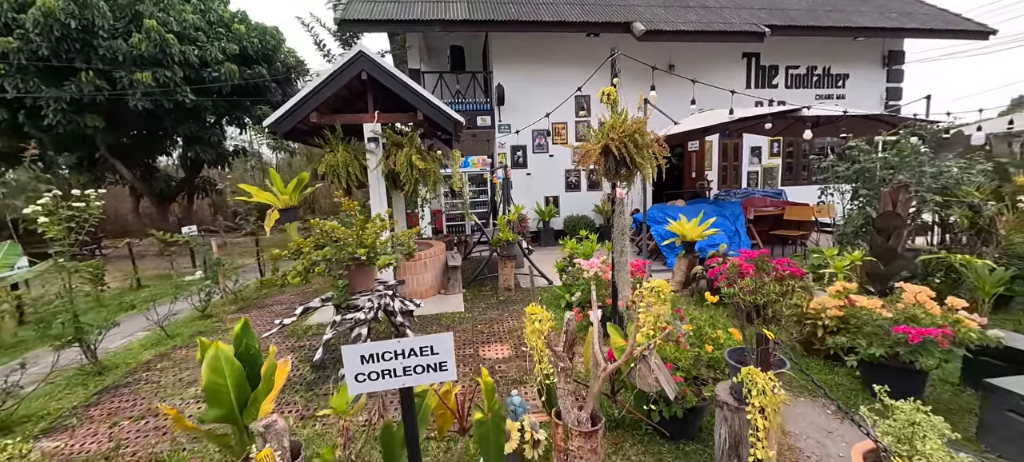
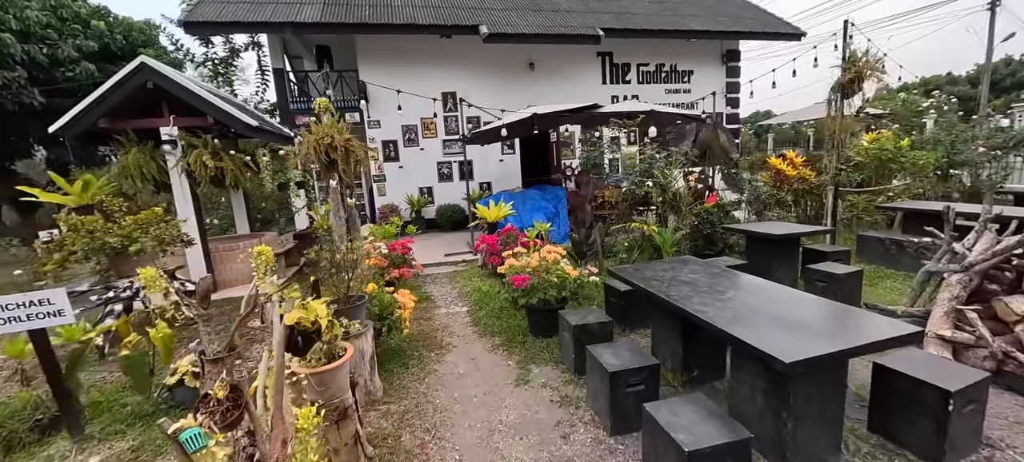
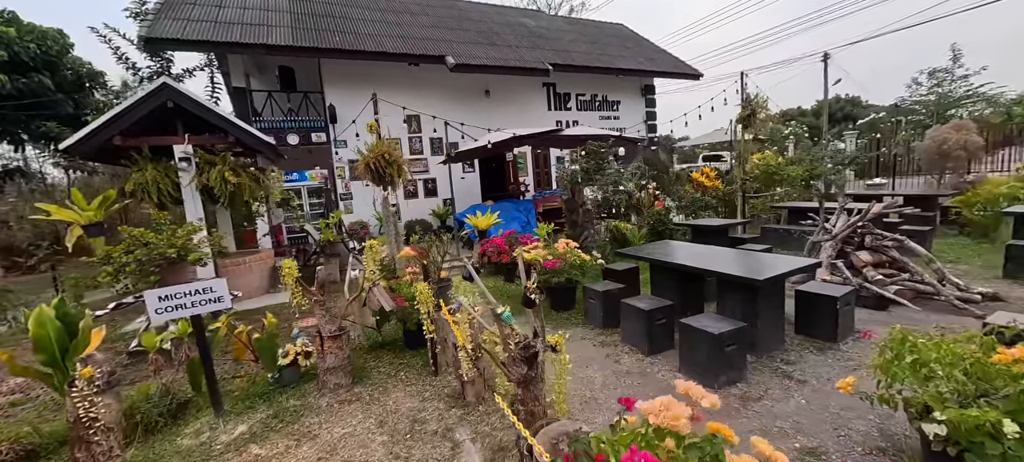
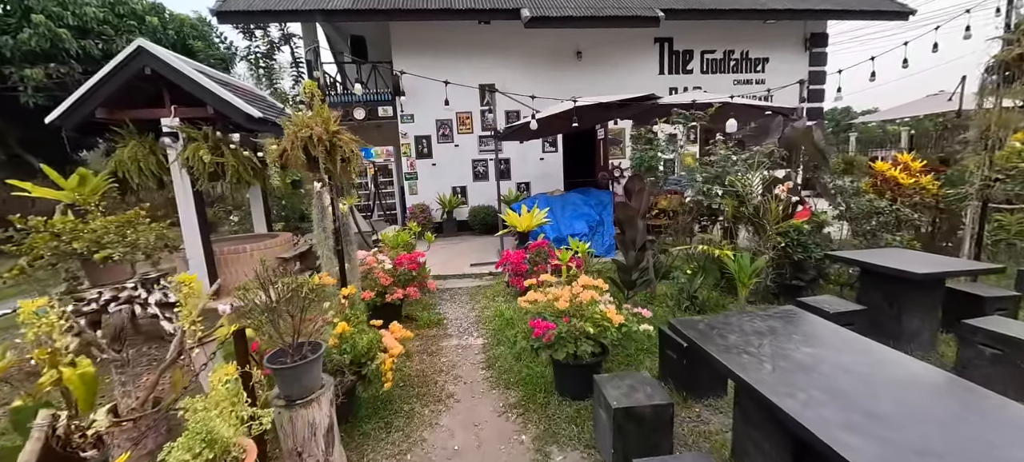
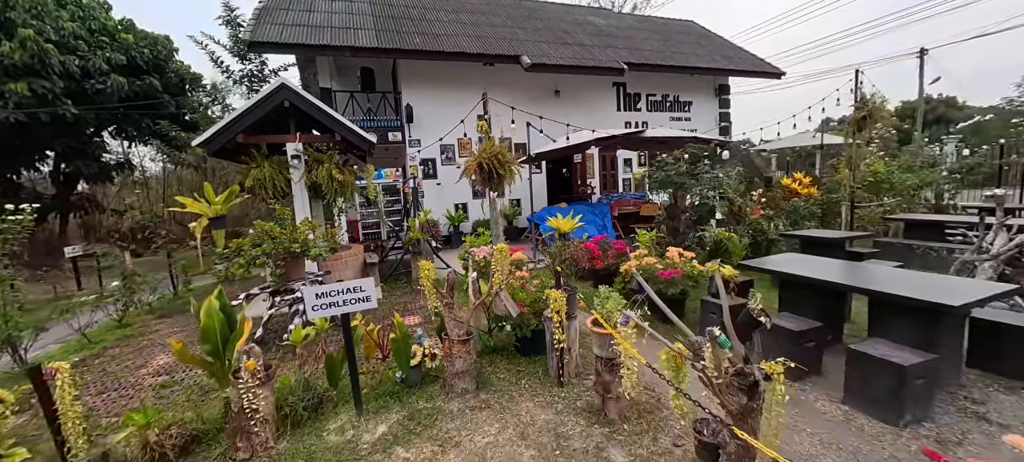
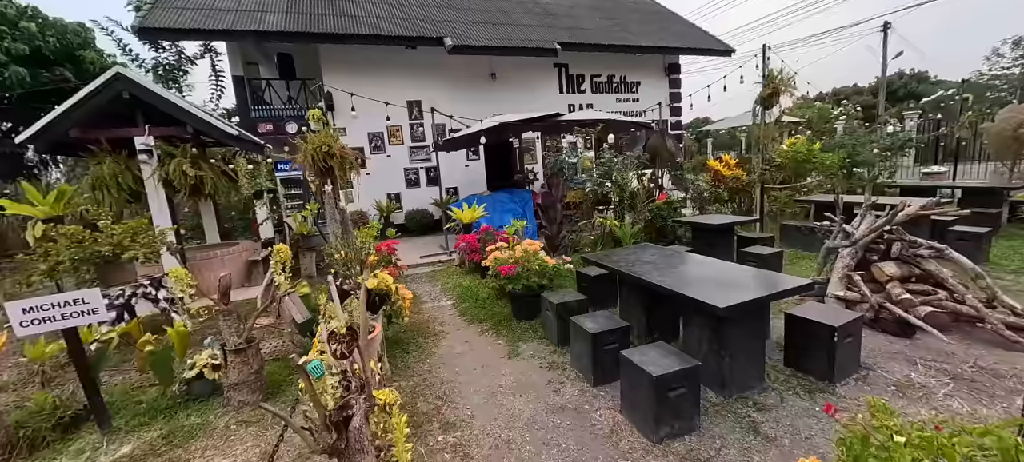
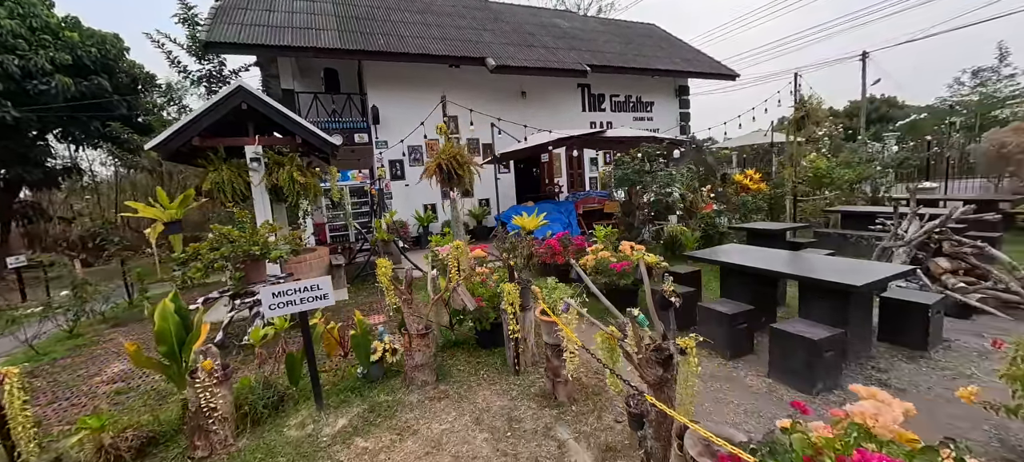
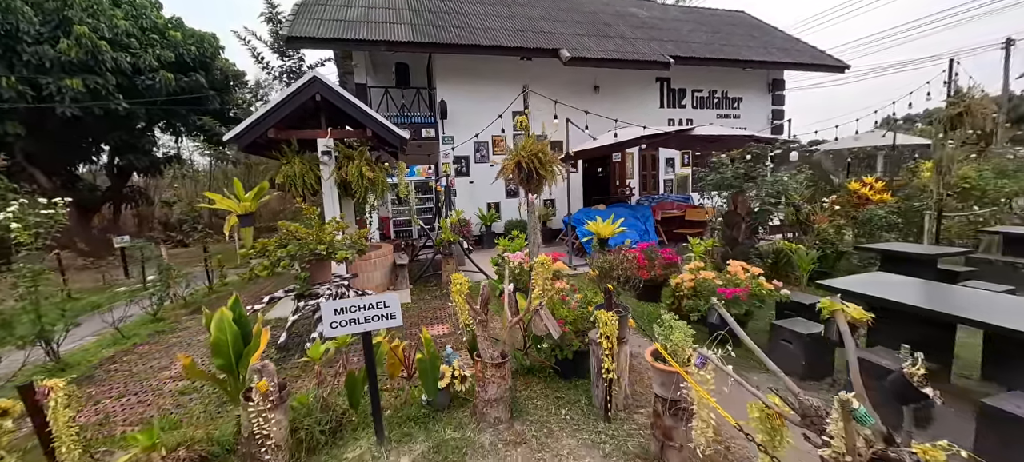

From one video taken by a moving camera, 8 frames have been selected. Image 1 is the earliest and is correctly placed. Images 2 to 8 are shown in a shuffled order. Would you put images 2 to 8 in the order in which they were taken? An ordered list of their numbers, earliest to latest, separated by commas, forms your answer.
8, 5, 7, 3, 6, 2, 4
